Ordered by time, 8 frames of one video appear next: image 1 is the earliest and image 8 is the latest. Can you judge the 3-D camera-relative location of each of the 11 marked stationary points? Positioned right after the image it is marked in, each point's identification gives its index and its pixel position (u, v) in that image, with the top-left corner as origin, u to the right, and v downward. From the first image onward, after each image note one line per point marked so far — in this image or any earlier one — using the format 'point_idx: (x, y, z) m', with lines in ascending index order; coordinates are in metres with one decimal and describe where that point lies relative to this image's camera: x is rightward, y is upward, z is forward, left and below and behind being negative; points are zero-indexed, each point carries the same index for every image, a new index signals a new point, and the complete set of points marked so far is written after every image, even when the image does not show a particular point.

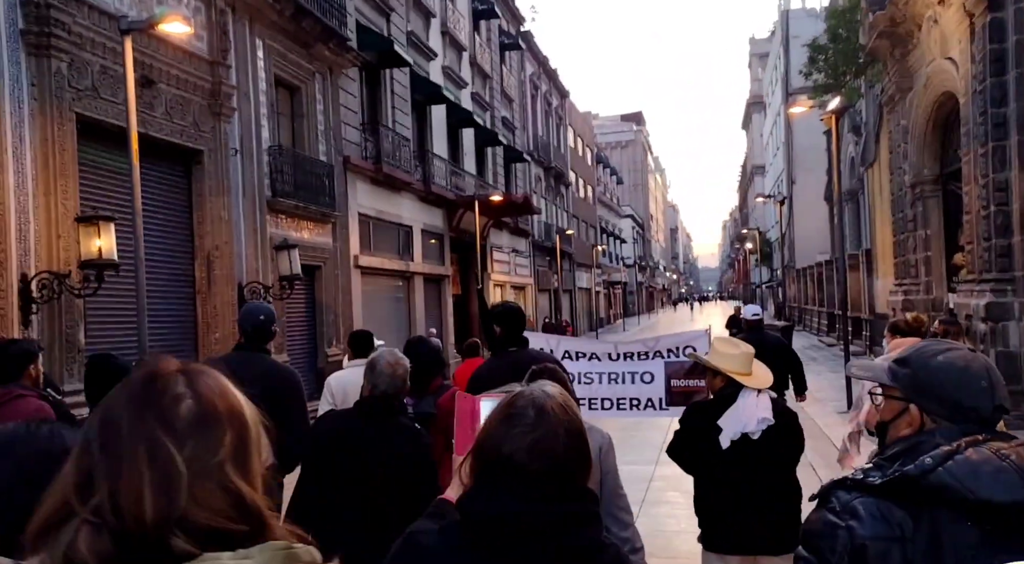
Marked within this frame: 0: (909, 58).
0: (+7.6, +4.3, +18.8) m
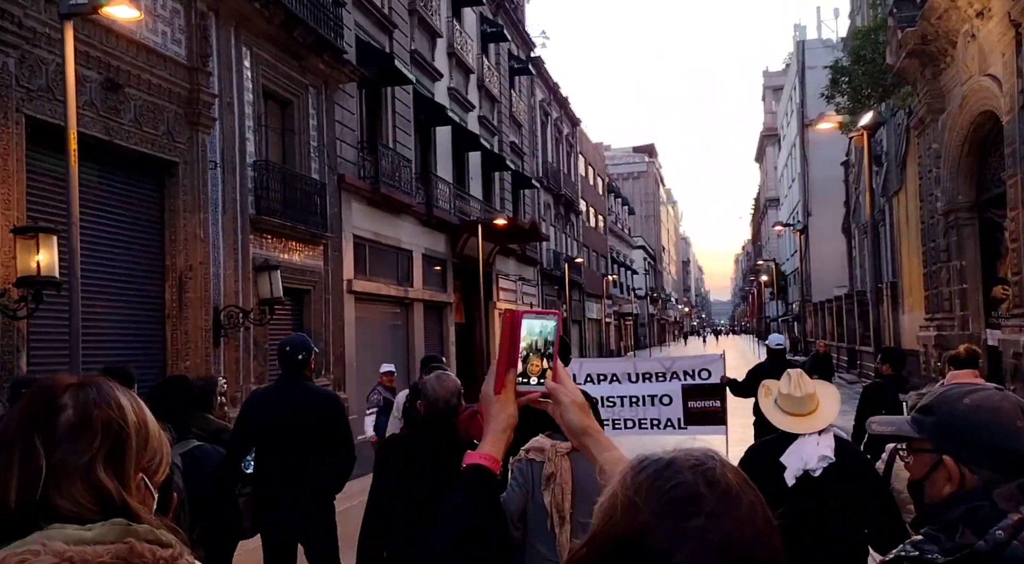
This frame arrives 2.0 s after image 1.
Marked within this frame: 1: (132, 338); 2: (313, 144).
0: (+7.8, +3.7, +17.6) m
1: (-4.4, -0.7, +11.3) m
2: (-3.3, +2.3, +16.4) m
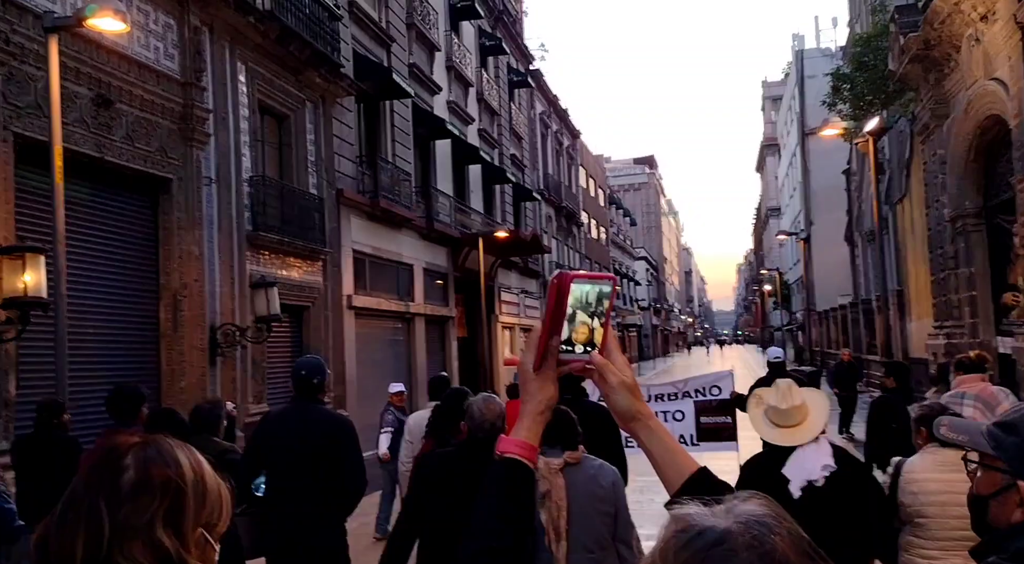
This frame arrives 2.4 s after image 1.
0: (+7.7, +3.6, +17.4) m
1: (-4.4, -0.9, +11.1) m
2: (-3.3, +2.0, +16.2) m
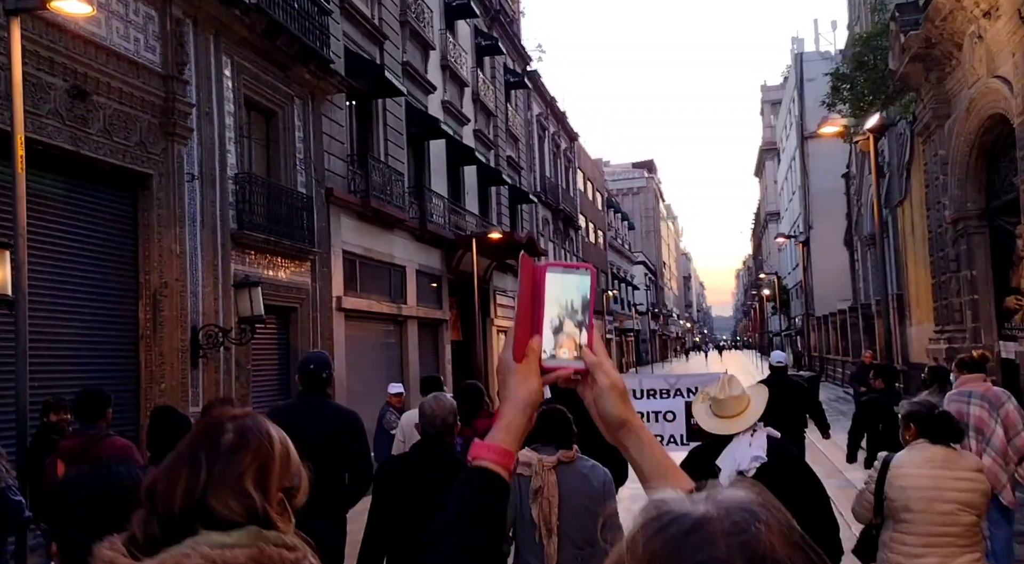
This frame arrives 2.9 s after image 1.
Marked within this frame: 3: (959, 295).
0: (+7.6, +3.5, +17.1) m
1: (-4.5, -0.9, +10.7) m
2: (-3.5, +2.0, +15.8) m
3: (+7.9, -0.2, +17.2) m
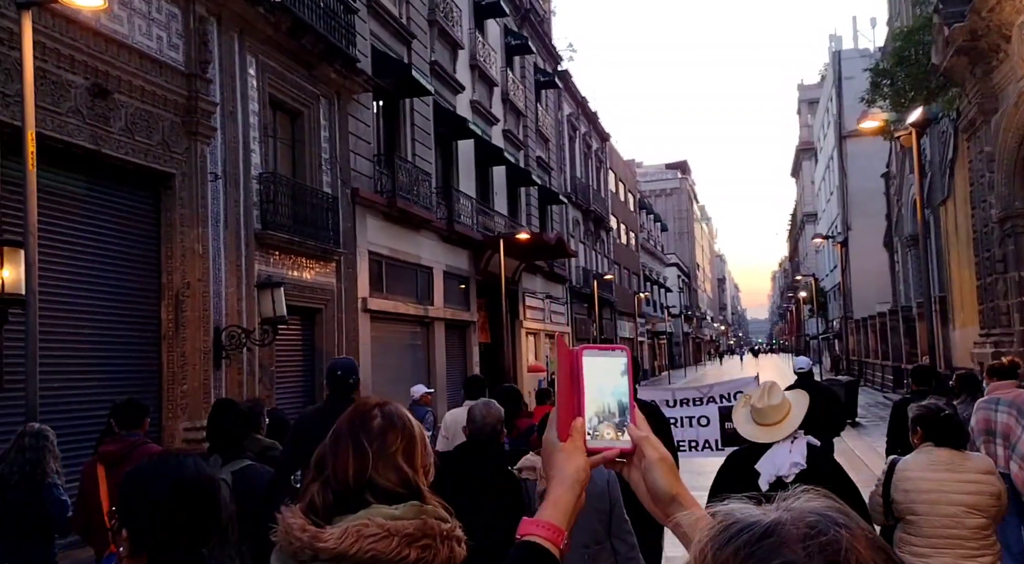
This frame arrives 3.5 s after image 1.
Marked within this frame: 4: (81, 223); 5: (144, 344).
0: (+8.1, +3.5, +16.5) m
1: (-4.2, -0.9, +10.5) m
2: (-3.0, +2.0, +15.6) m
3: (+8.4, -0.3, +16.6) m
4: (-4.5, +0.6, +10.1) m
5: (-4.1, -0.7, +10.9) m
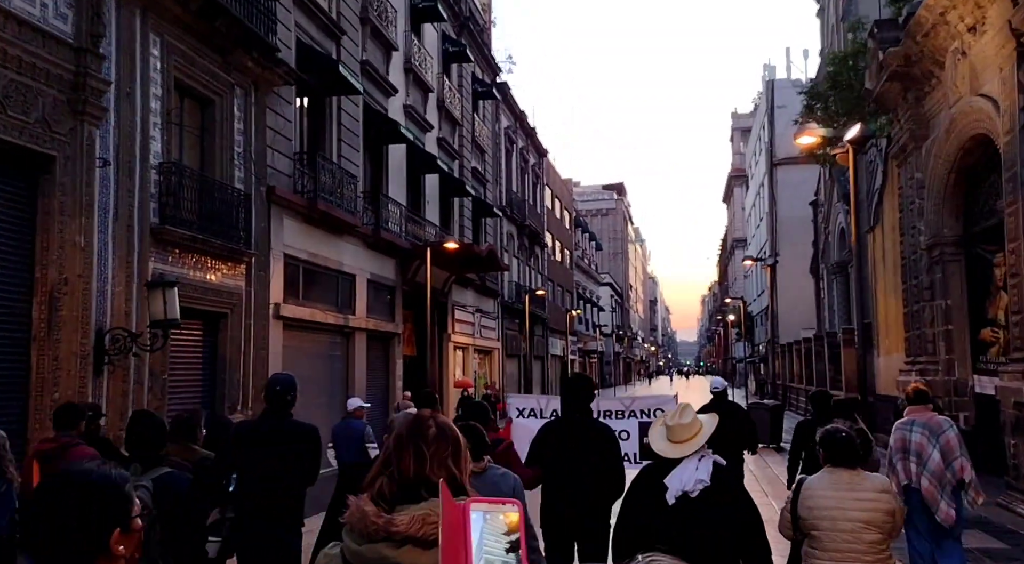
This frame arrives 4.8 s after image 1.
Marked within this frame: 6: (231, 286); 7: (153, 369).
0: (+6.9, +3.0, +16.4) m
1: (-5.1, -0.8, +9.5) m
2: (-4.1, +2.0, +14.7) m
3: (+7.0, -0.7, +16.4) m
4: (-5.3, +0.7, +9.1) m
5: (-5.0, -0.6, +9.9) m
6: (-4.1, 0.0, +14.3) m
7: (-4.4, -1.0, +11.9) m
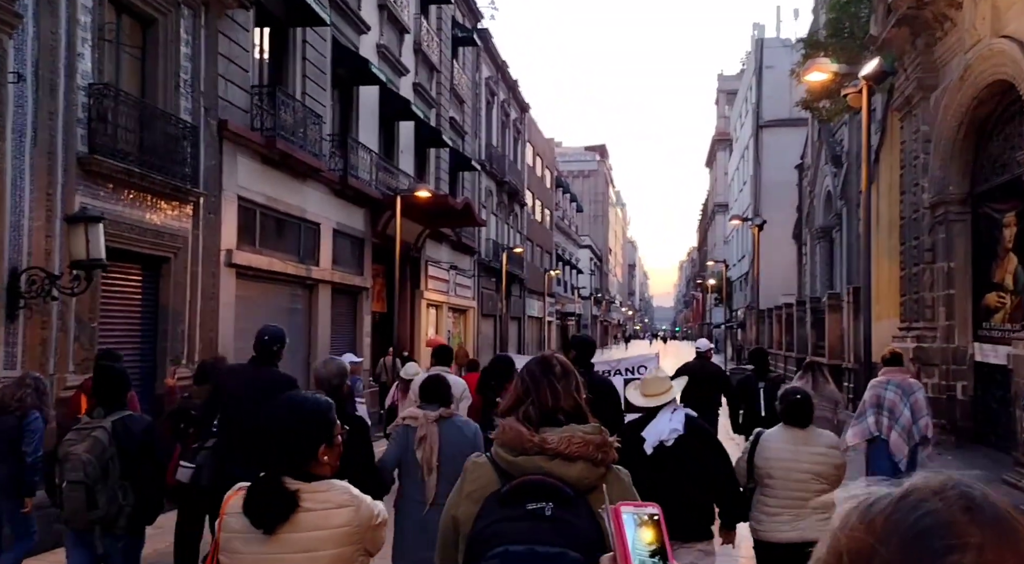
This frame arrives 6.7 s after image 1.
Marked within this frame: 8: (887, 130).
0: (+6.6, +3.6, +15.2) m
1: (-5.4, -0.2, +8.2) m
2: (-4.5, +2.8, +13.3) m
3: (+6.6, -0.1, +15.4) m
4: (-5.5, +1.3, +7.8) m
5: (-5.3, 0.0, +8.6) m
6: (-4.5, +0.7, +13.0) m
7: (-4.7, -0.4, +10.6) m
8: (+7.4, +3.0, +19.3) m
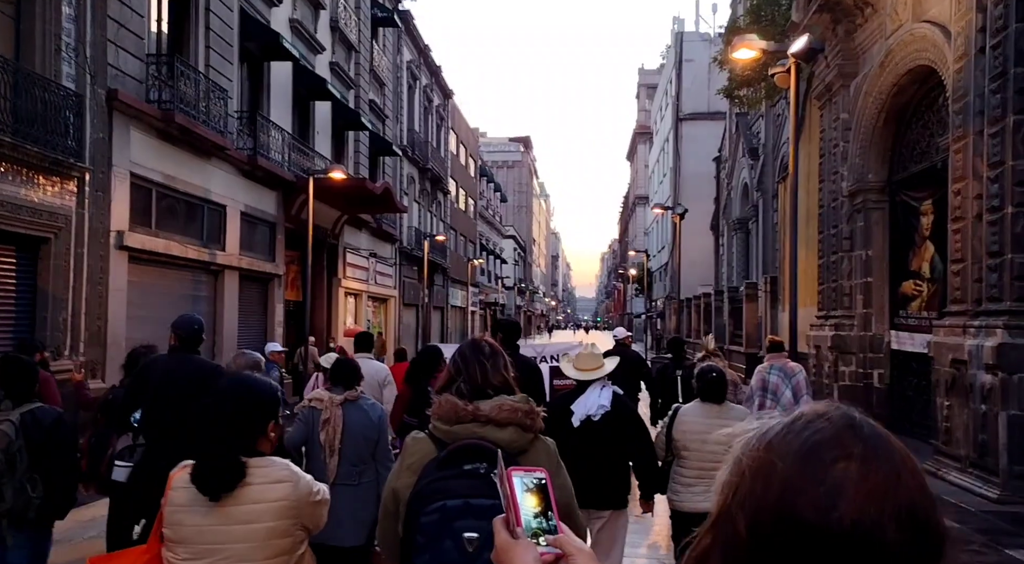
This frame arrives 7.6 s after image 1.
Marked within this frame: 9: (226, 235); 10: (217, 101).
0: (+5.3, +3.8, +15.0) m
1: (-6.1, 0.0, +7.2) m
2: (-5.6, +3.0, +12.3) m
3: (+5.3, +0.1, +15.3) m
4: (-6.2, +1.5, +6.7) m
5: (-6.1, +0.2, +7.6) m
6: (-5.6, +1.0, +12.0) m
7: (-5.6, -0.2, +9.6) m
8: (+5.8, +3.2, +19.2) m
9: (-5.4, +0.9, +18.5) m
10: (-5.3, +3.2, +17.3) m
